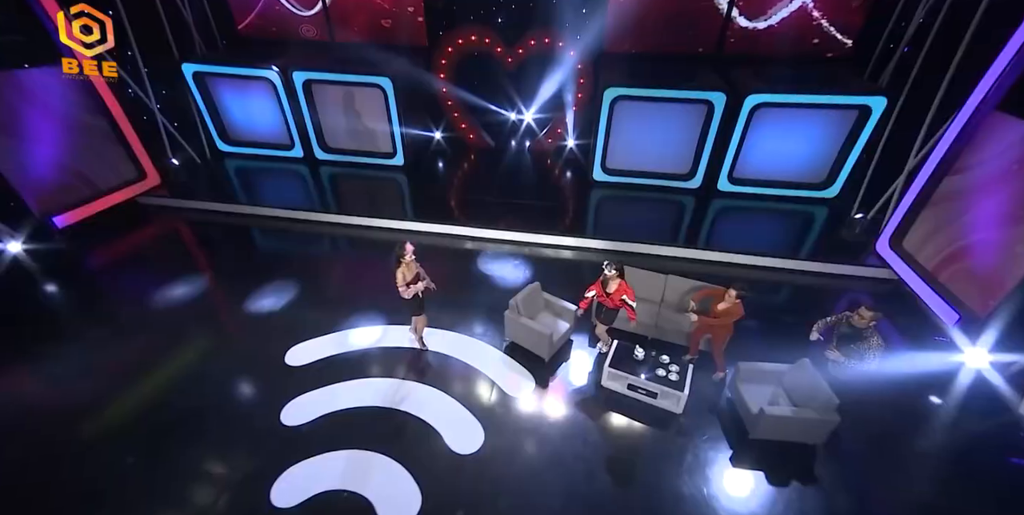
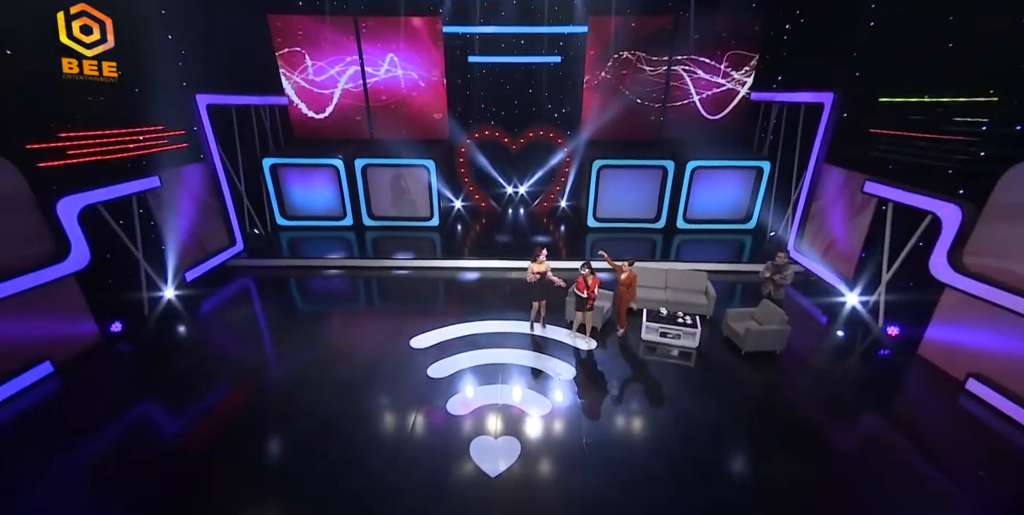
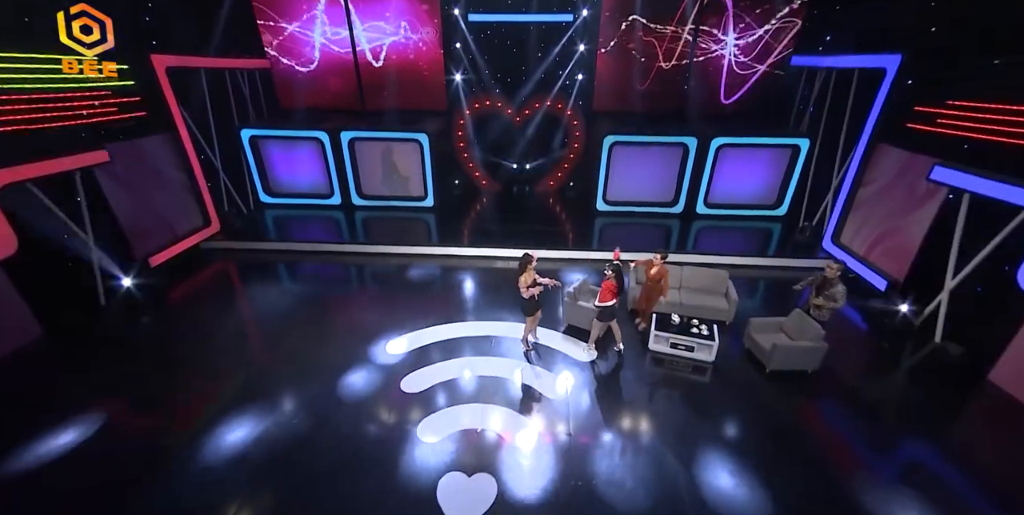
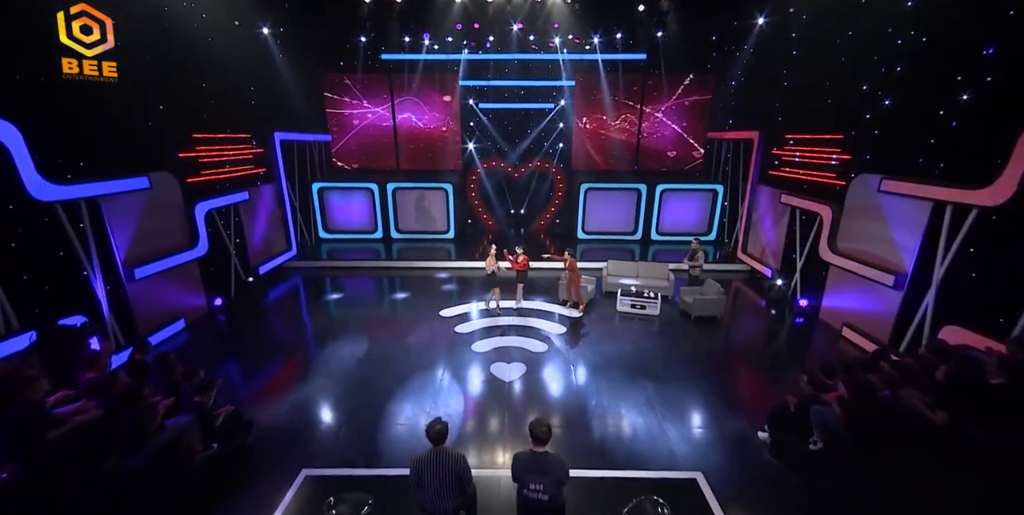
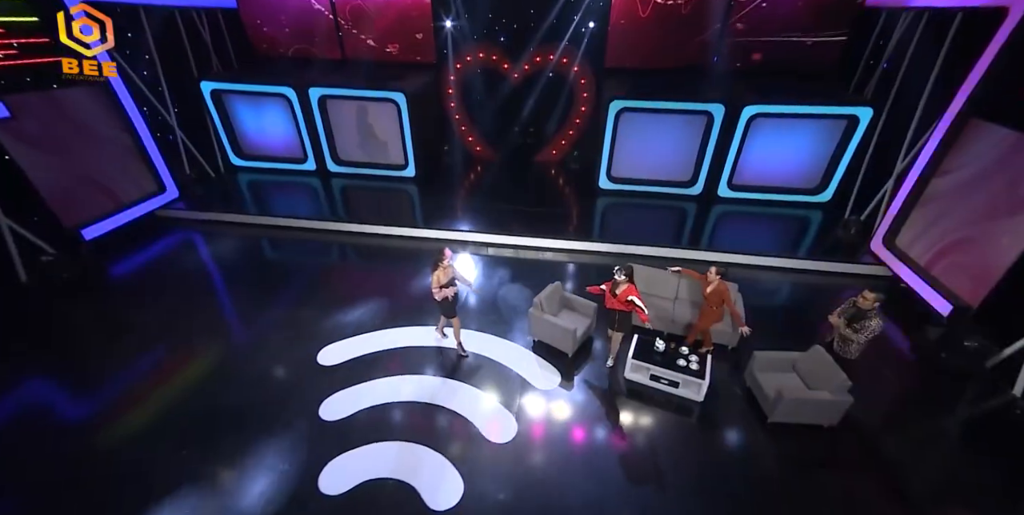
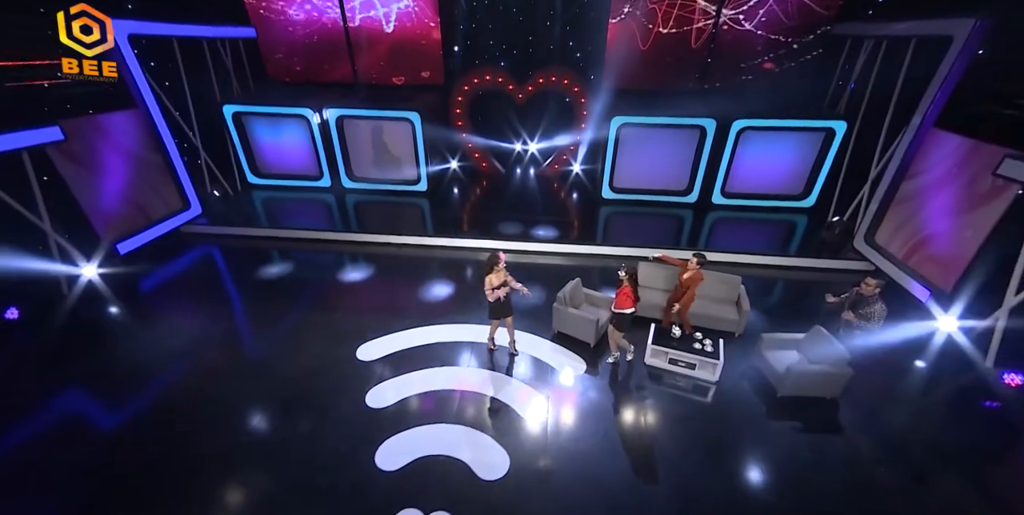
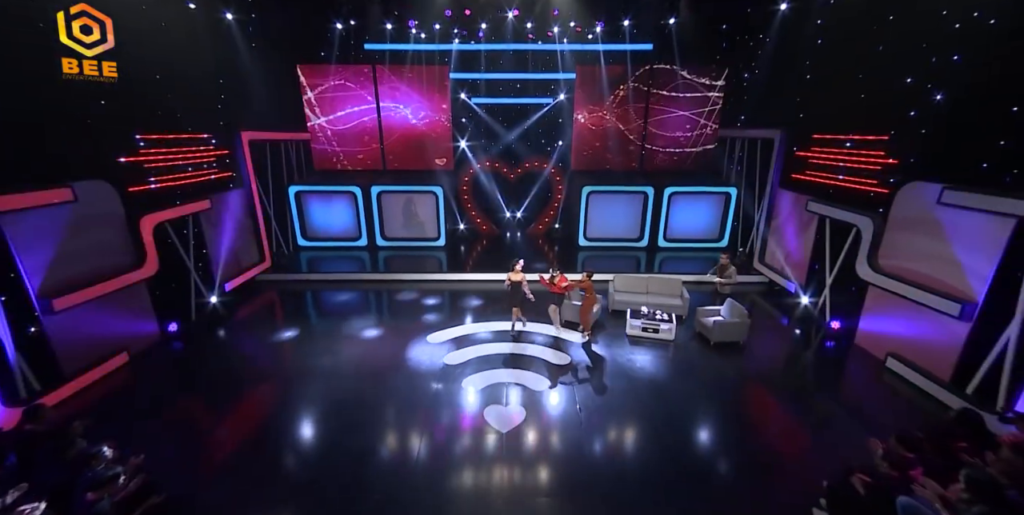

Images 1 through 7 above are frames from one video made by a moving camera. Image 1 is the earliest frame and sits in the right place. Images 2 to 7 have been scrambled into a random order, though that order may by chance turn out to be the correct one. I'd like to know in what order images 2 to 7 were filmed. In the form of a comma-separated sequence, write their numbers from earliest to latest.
5, 6, 3, 2, 7, 4
